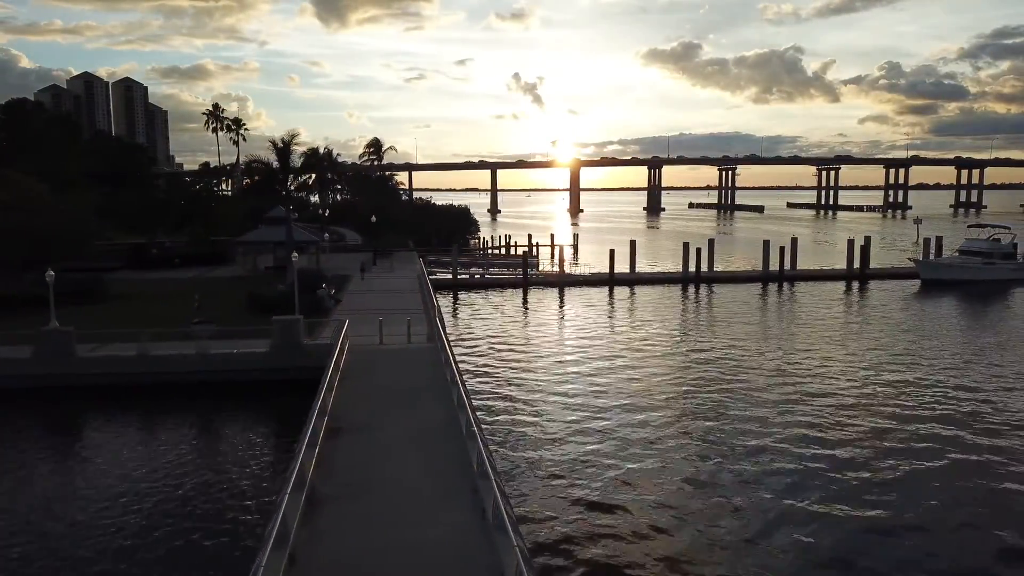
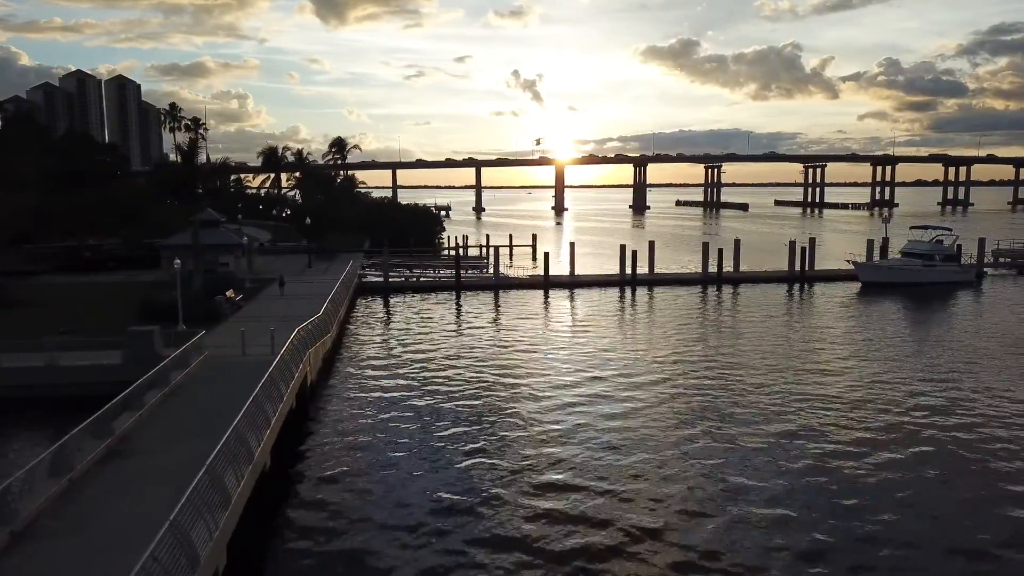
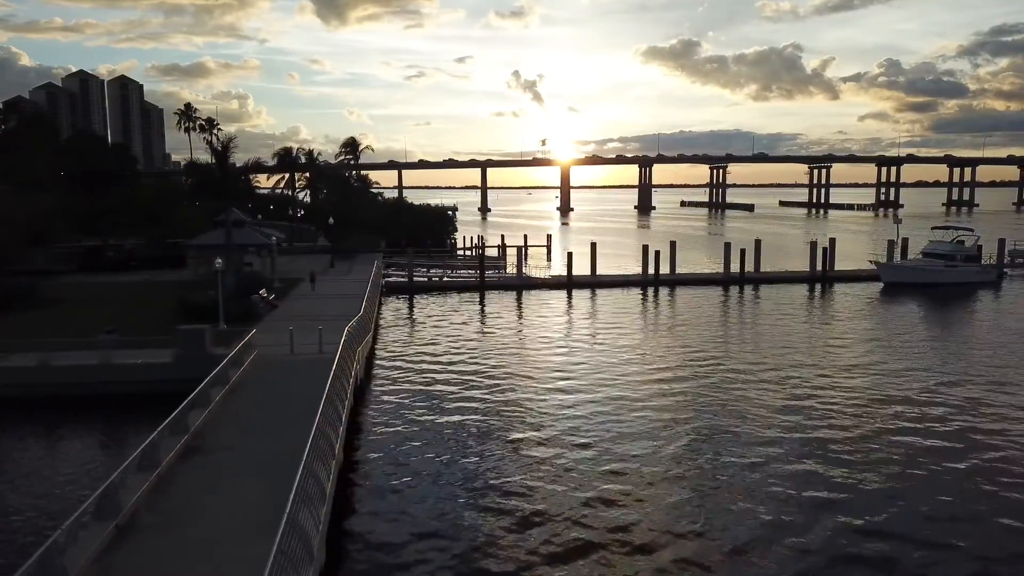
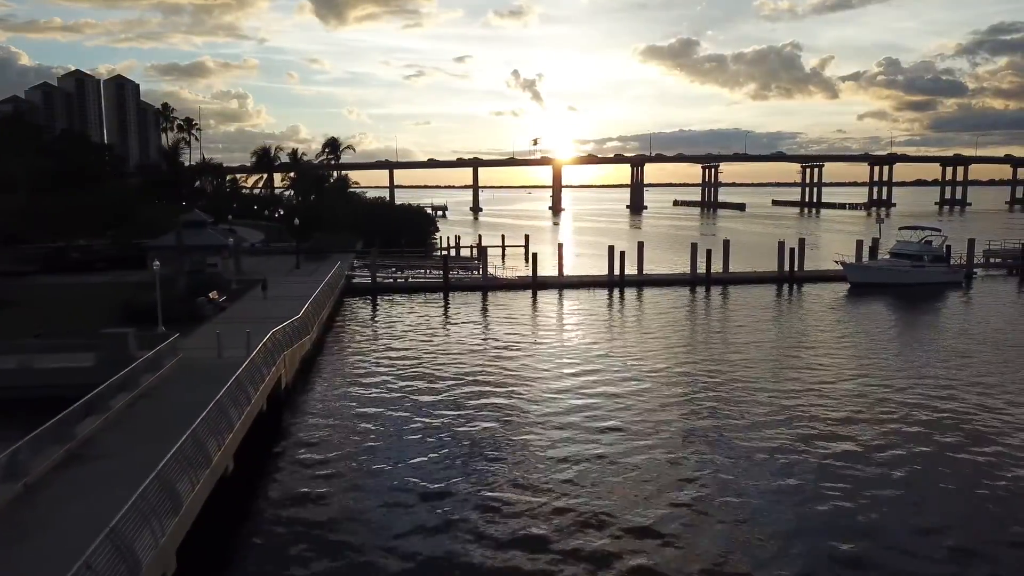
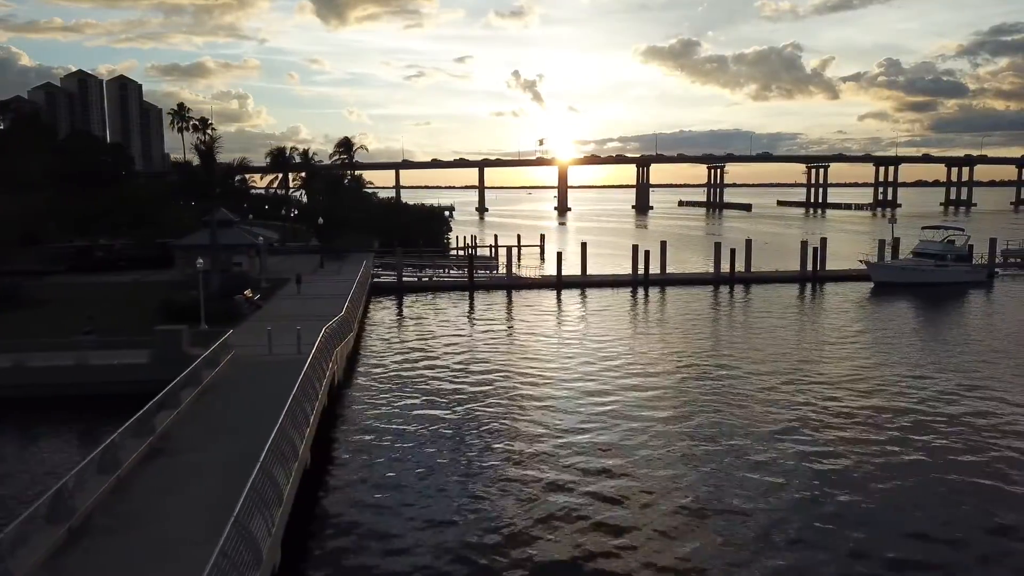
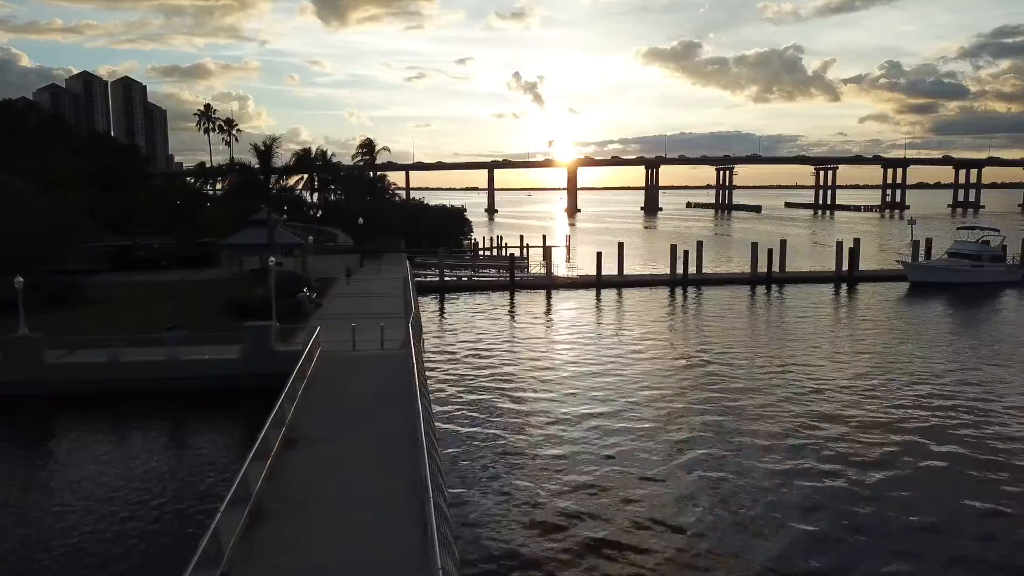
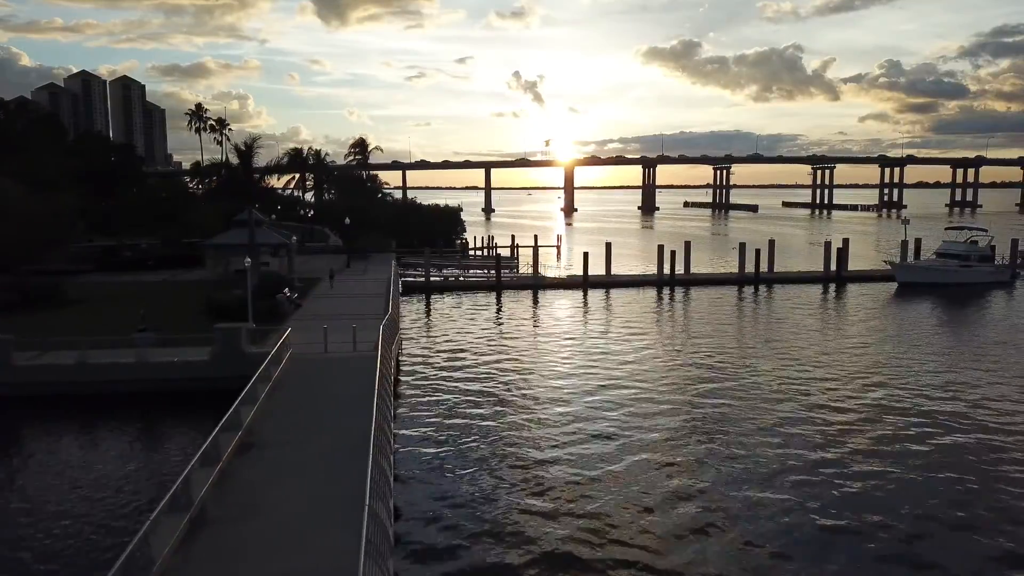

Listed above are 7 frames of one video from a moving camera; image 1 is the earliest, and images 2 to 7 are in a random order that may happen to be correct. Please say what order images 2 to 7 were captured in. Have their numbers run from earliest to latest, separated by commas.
6, 7, 3, 5, 2, 4
